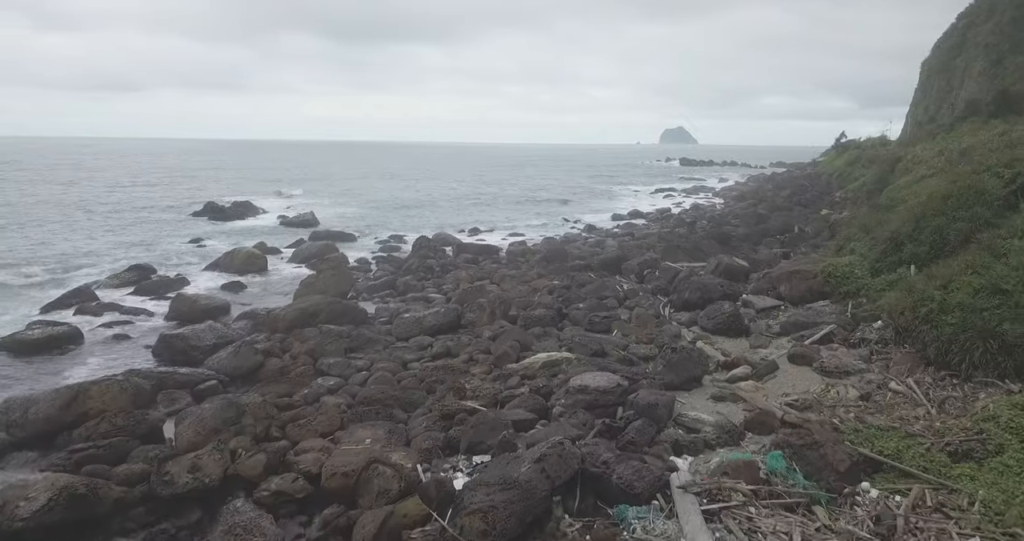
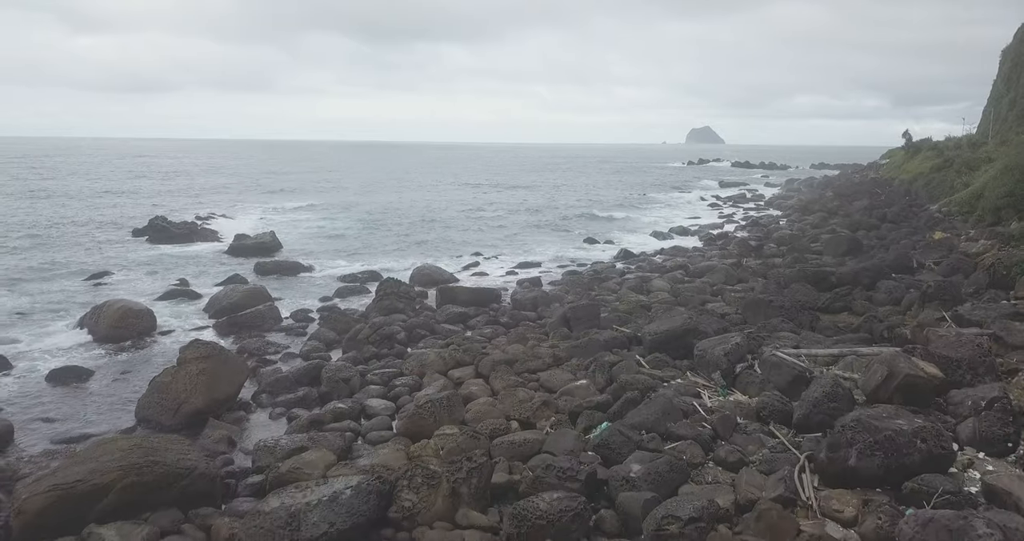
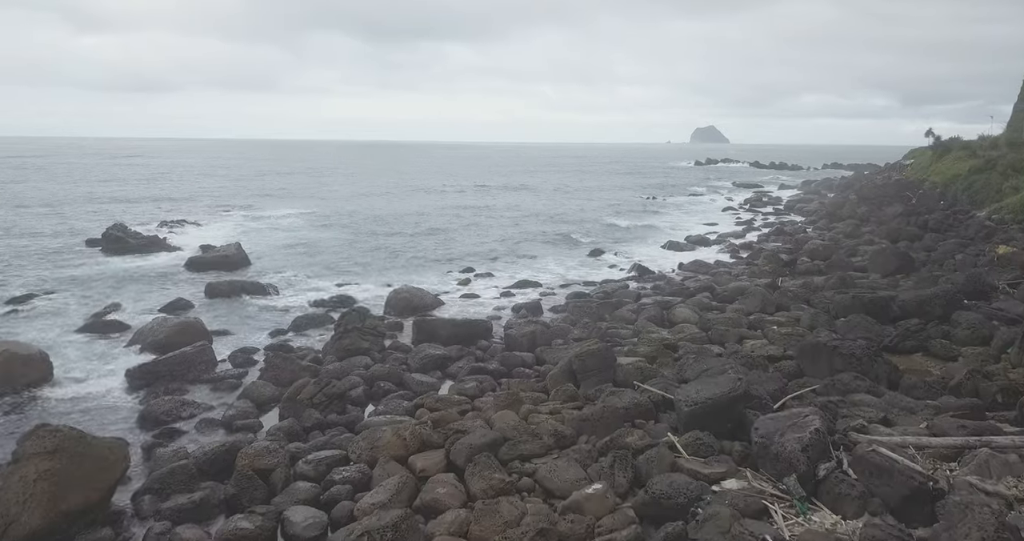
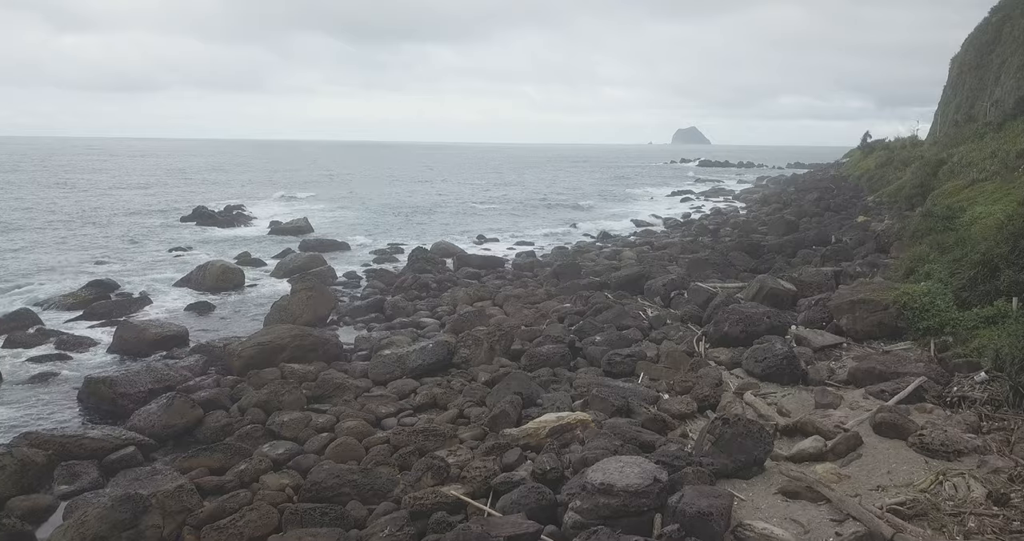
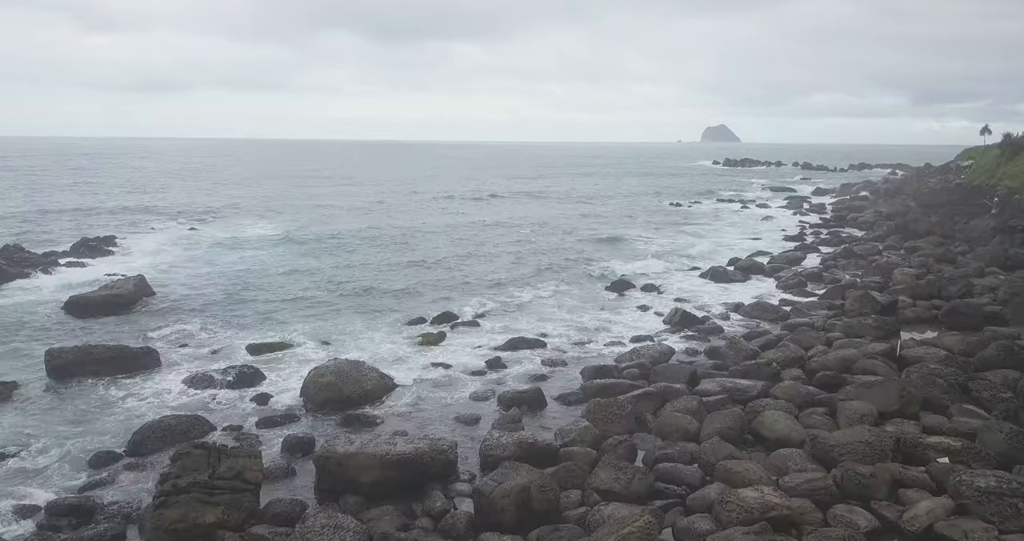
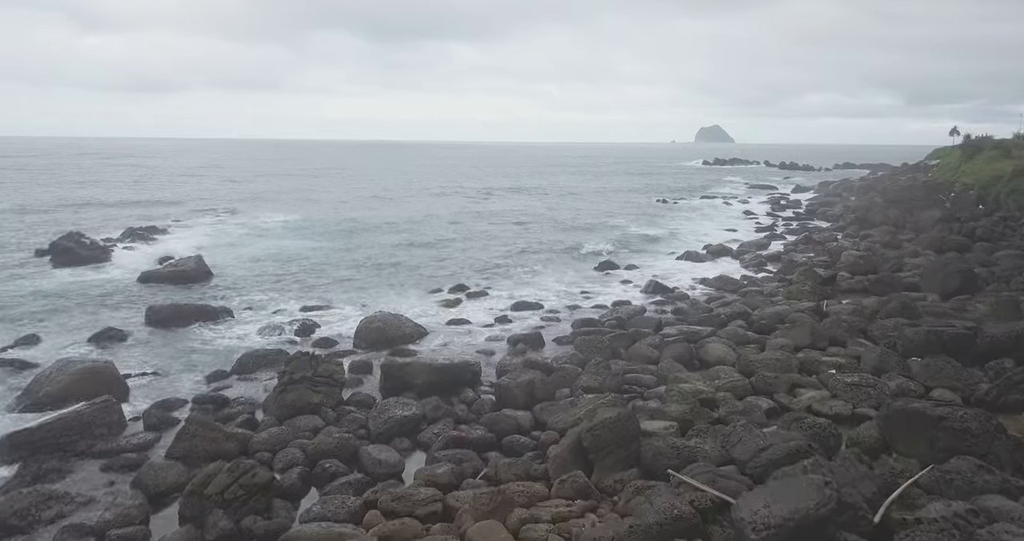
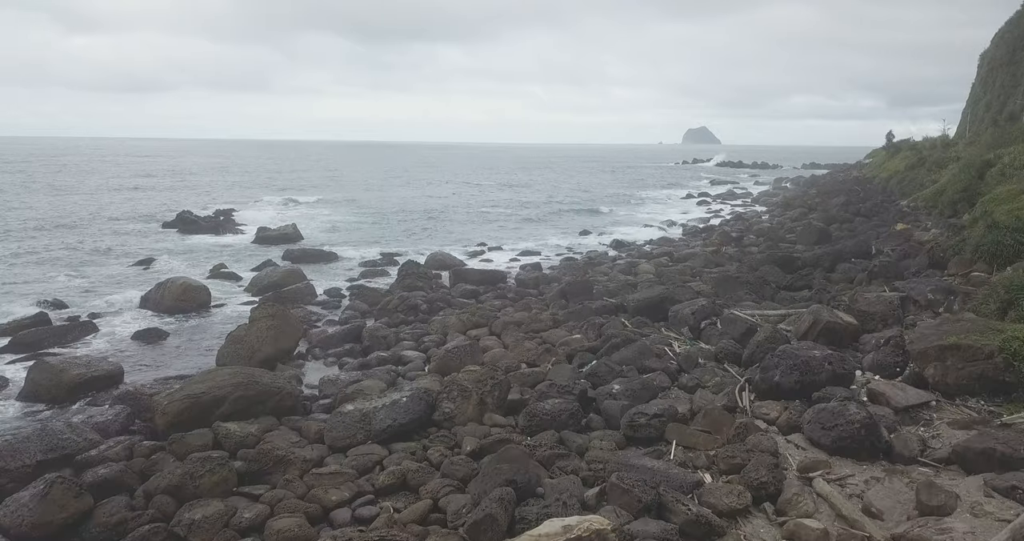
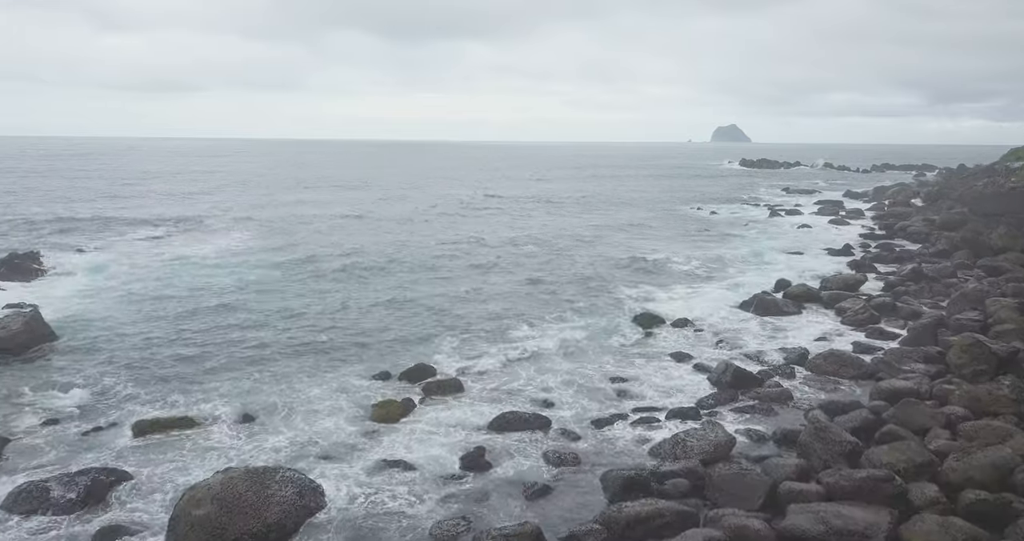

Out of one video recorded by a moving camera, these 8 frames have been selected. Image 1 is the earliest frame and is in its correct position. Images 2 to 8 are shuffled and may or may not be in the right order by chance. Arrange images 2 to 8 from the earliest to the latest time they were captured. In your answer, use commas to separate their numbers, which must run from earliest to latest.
4, 7, 2, 3, 6, 5, 8
